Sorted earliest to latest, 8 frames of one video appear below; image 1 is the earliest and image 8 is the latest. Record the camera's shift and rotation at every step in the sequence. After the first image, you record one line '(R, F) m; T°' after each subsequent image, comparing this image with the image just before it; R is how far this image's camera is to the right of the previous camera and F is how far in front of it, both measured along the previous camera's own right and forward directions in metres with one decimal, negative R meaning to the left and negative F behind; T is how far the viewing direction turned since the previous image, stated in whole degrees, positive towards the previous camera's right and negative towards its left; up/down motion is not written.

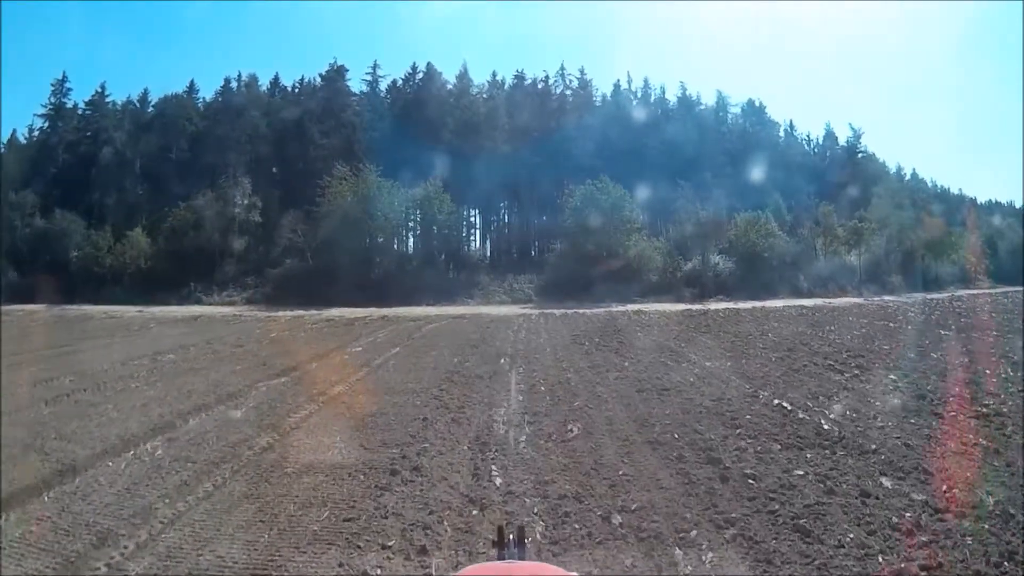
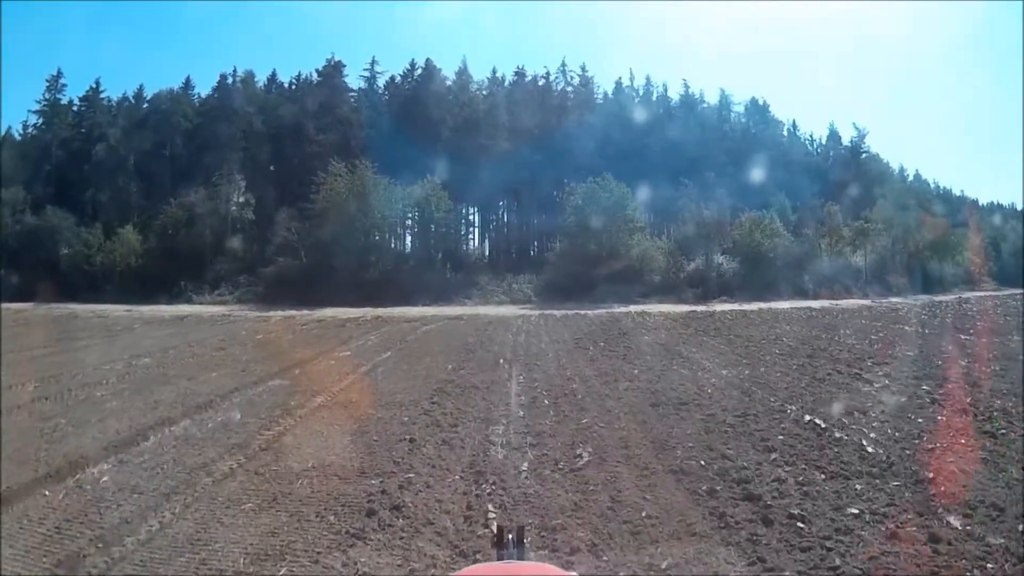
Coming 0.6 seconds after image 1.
(0.0, +0.3) m; 0°
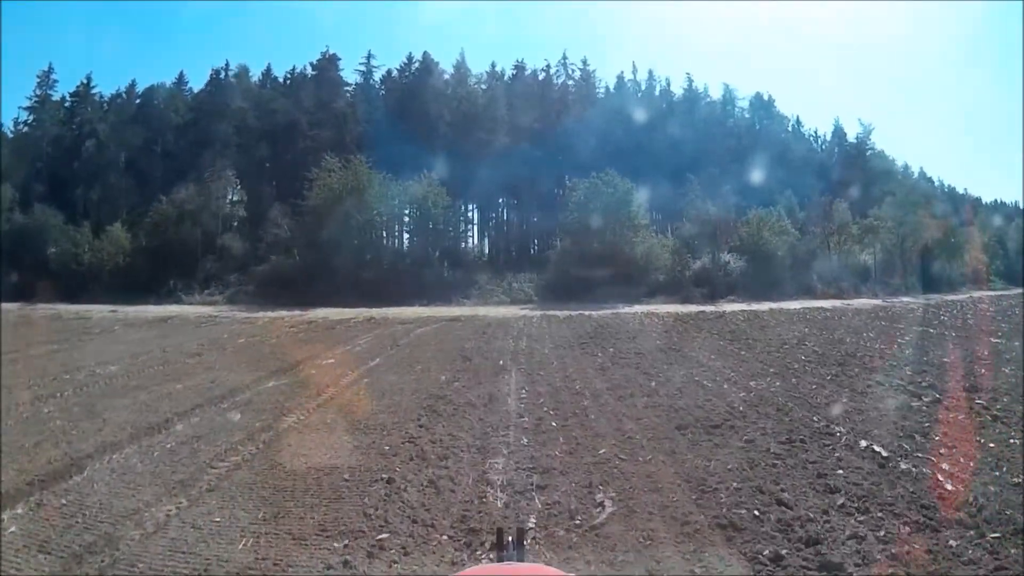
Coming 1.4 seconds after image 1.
(0.0, +0.4) m; 0°
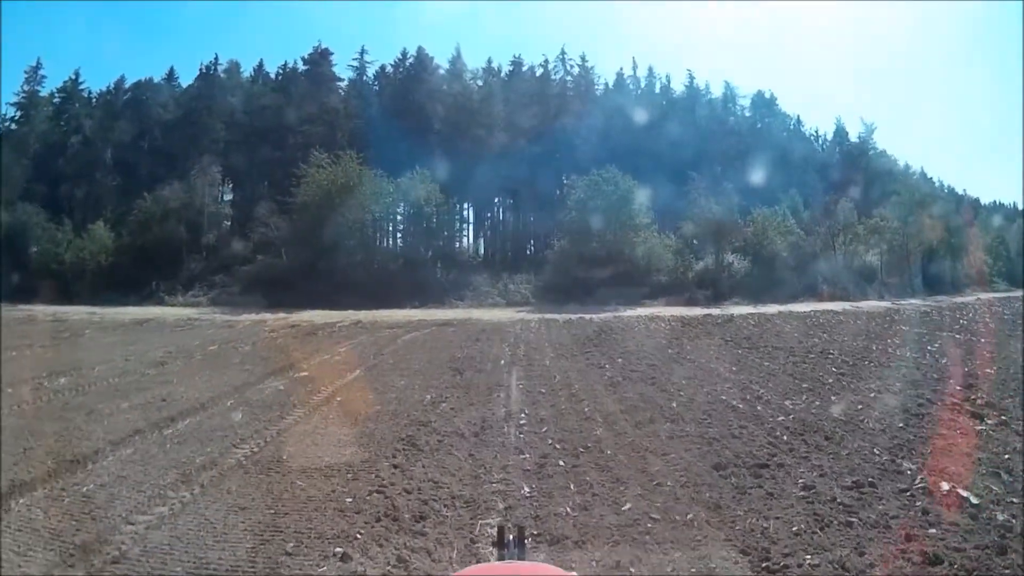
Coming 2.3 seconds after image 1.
(0.0, +0.5) m; 0°
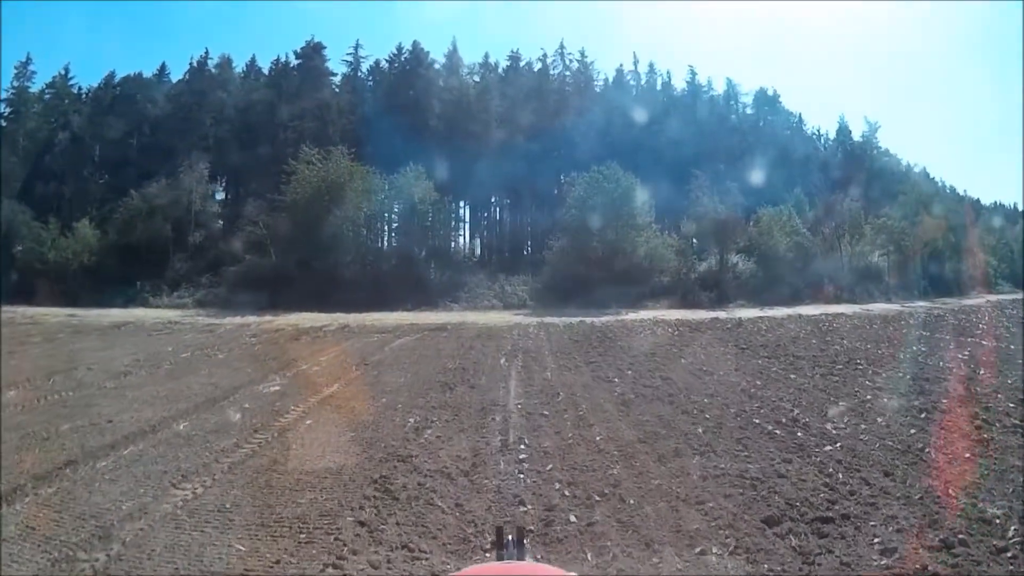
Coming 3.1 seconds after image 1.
(0.0, +0.4) m; 0°
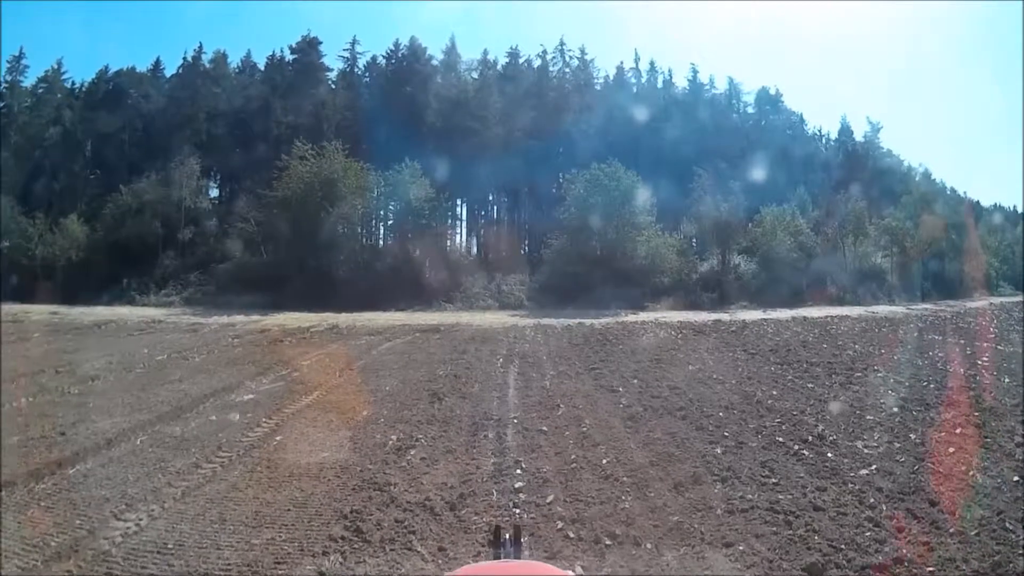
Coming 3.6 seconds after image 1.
(0.0, +0.3) m; 0°
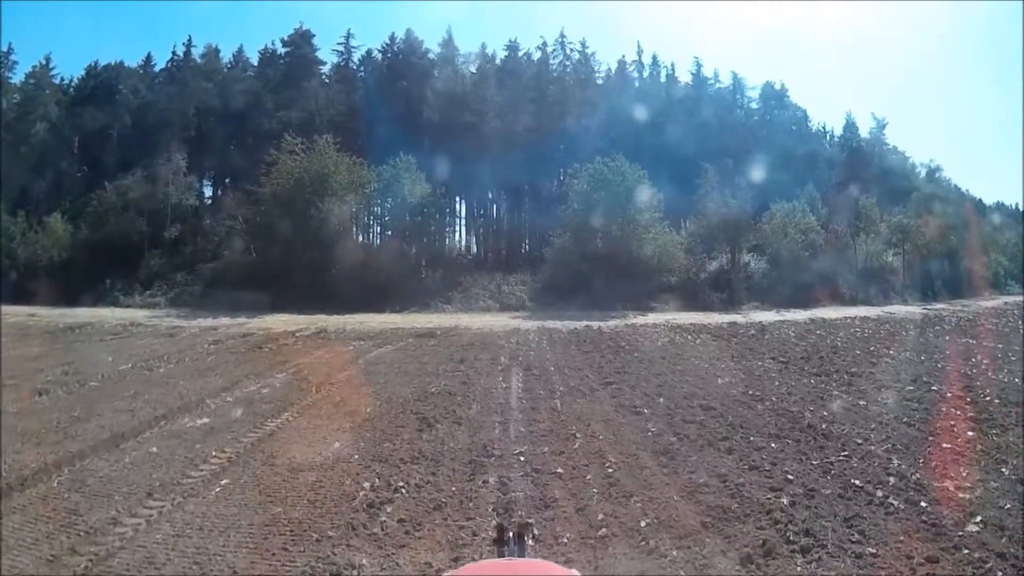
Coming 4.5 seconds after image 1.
(0.0, +0.5) m; 0°
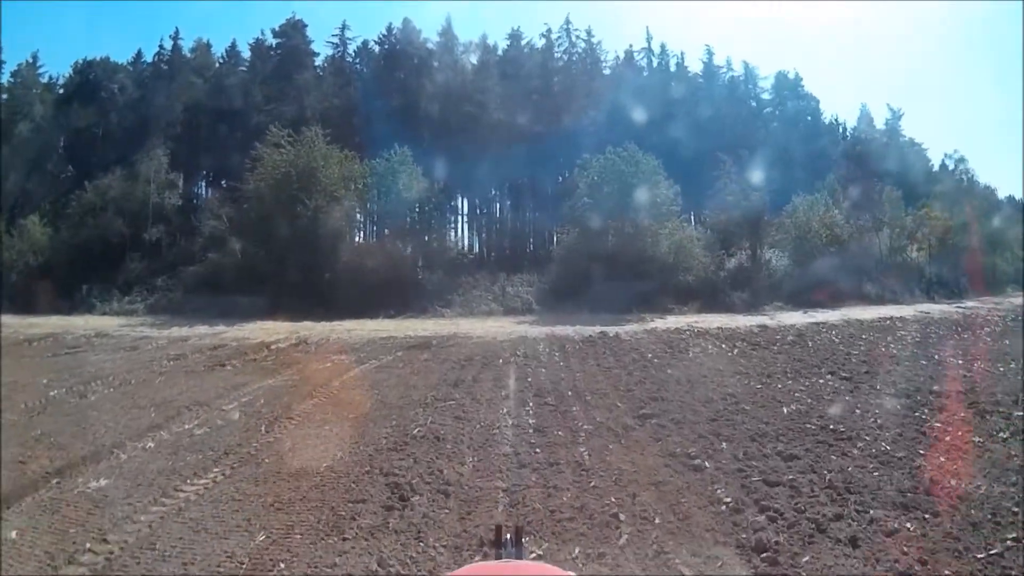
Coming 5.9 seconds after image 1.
(0.0, +0.7) m; 0°
